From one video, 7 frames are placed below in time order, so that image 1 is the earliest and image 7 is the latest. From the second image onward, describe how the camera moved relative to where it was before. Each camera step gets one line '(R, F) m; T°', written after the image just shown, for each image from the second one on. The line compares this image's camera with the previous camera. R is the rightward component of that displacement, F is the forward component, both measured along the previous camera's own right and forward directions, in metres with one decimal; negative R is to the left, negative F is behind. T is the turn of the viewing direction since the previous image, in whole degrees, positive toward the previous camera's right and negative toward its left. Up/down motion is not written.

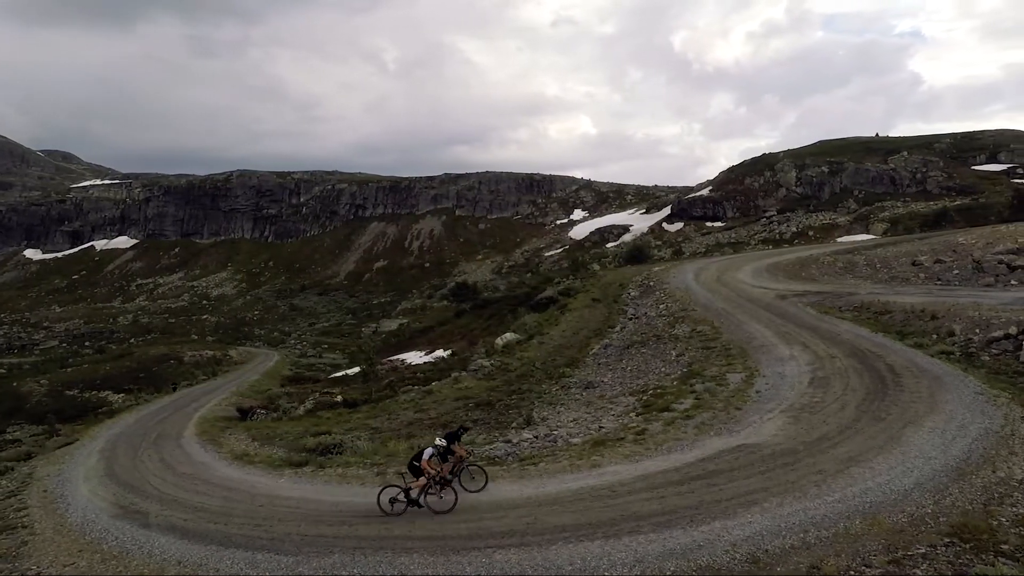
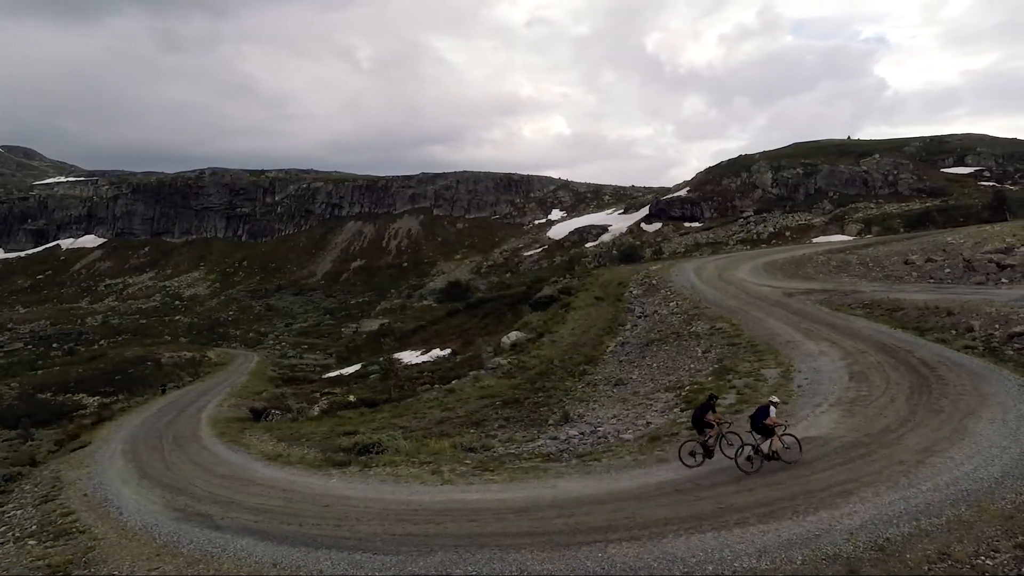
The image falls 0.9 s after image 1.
(-1.8, +0.1) m; +2°
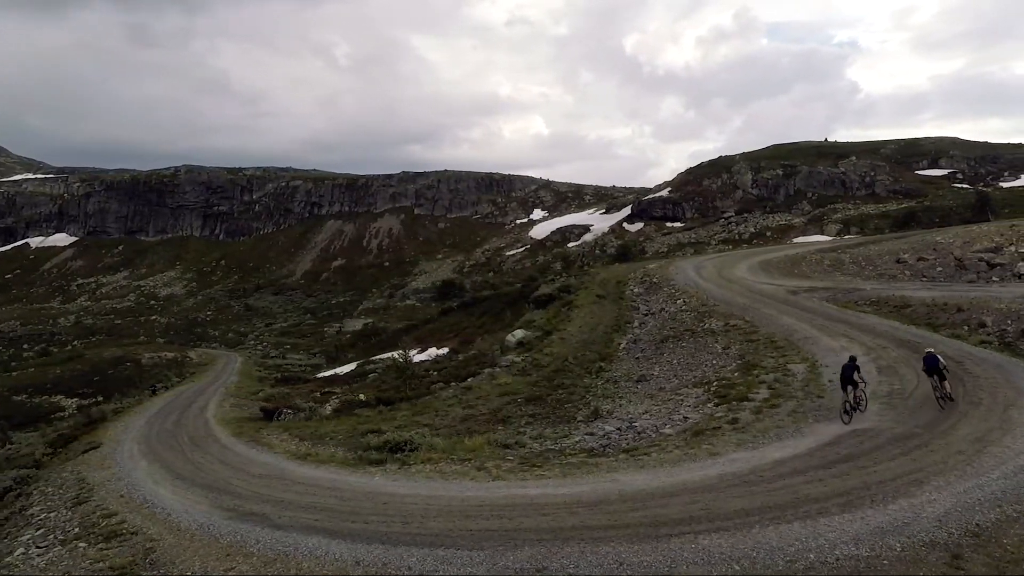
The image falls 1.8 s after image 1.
(-1.5, 0.0) m; +2°
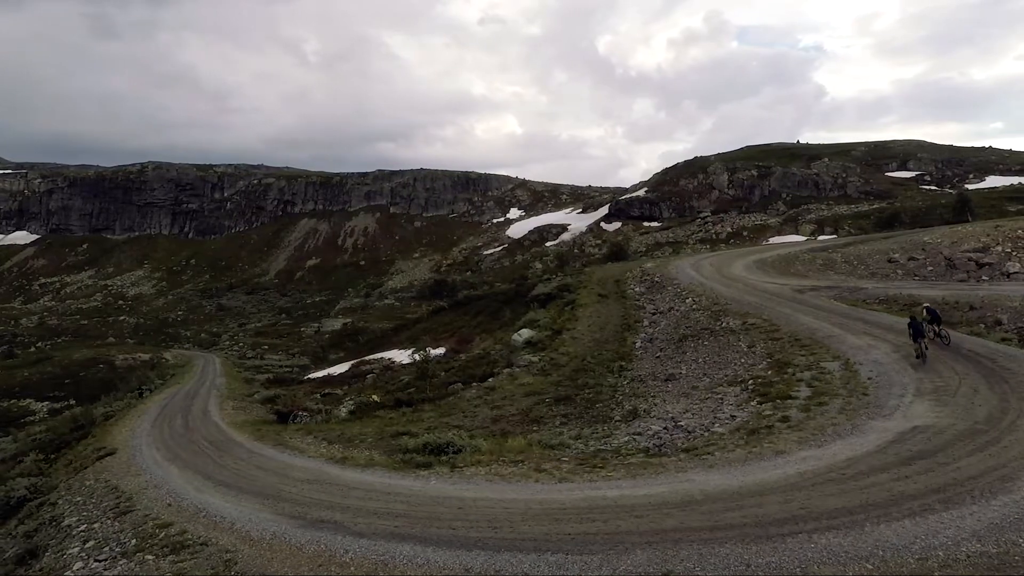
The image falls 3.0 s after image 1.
(-1.9, +0.2) m; +2°
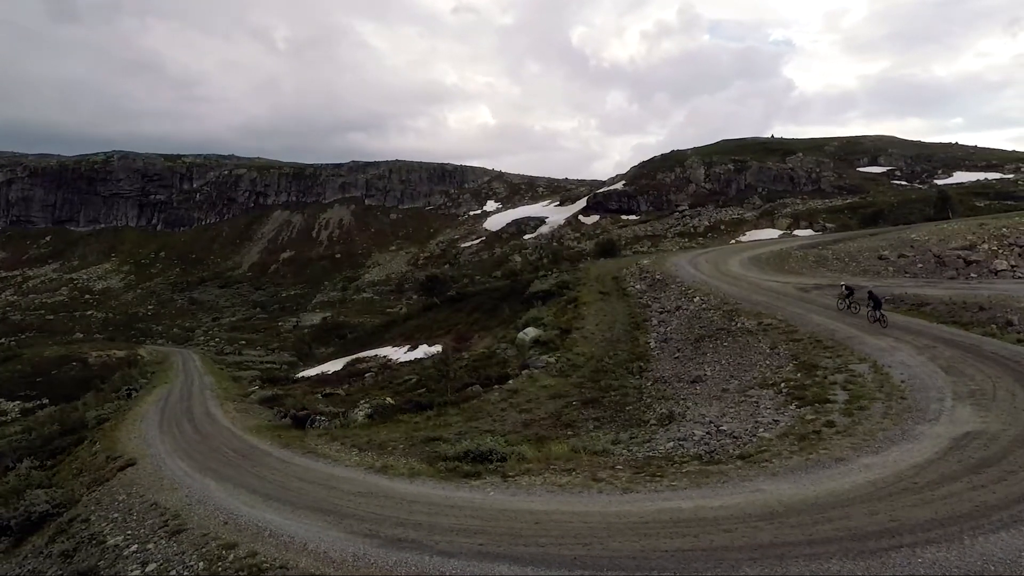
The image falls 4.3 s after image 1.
(-1.8, +0.1) m; +2°
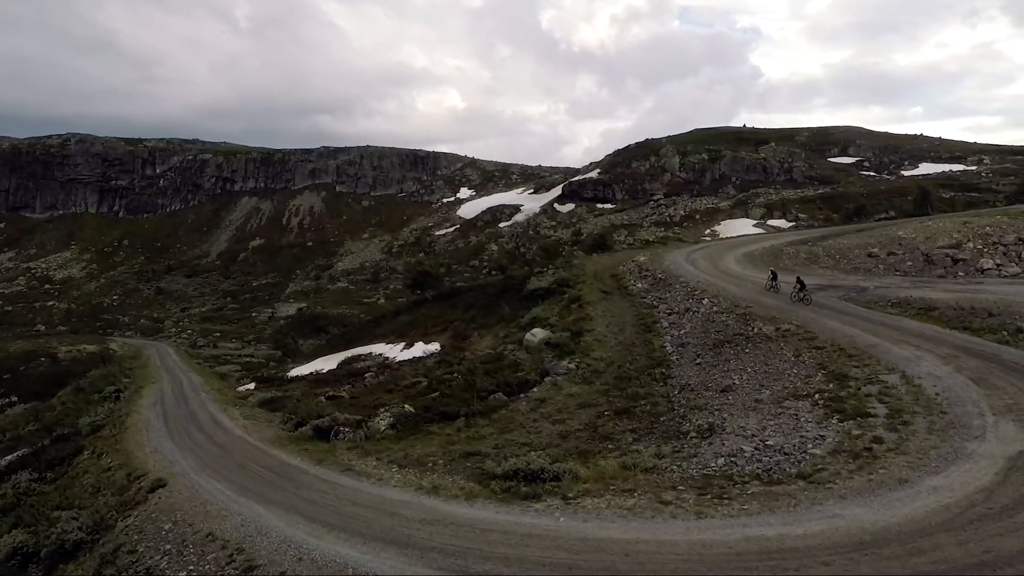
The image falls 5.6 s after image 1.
(-2.1, +0.1) m; +3°
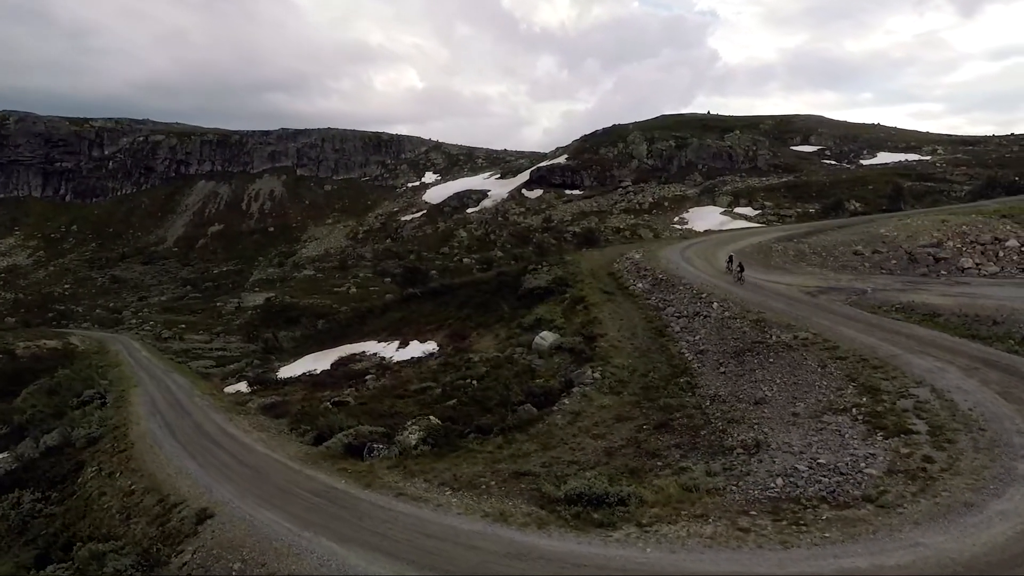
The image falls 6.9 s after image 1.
(-2.8, +0.1) m; +3°
